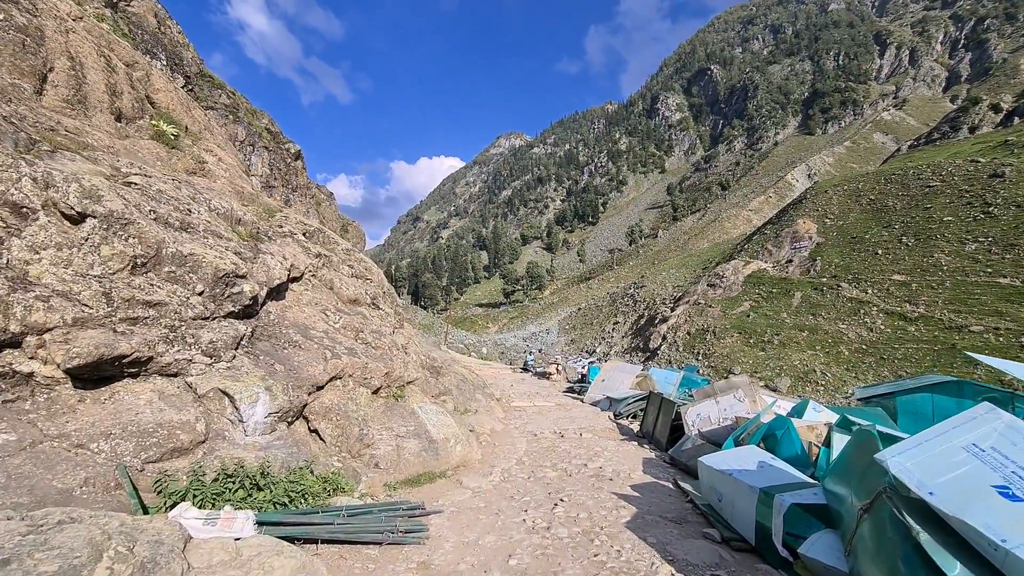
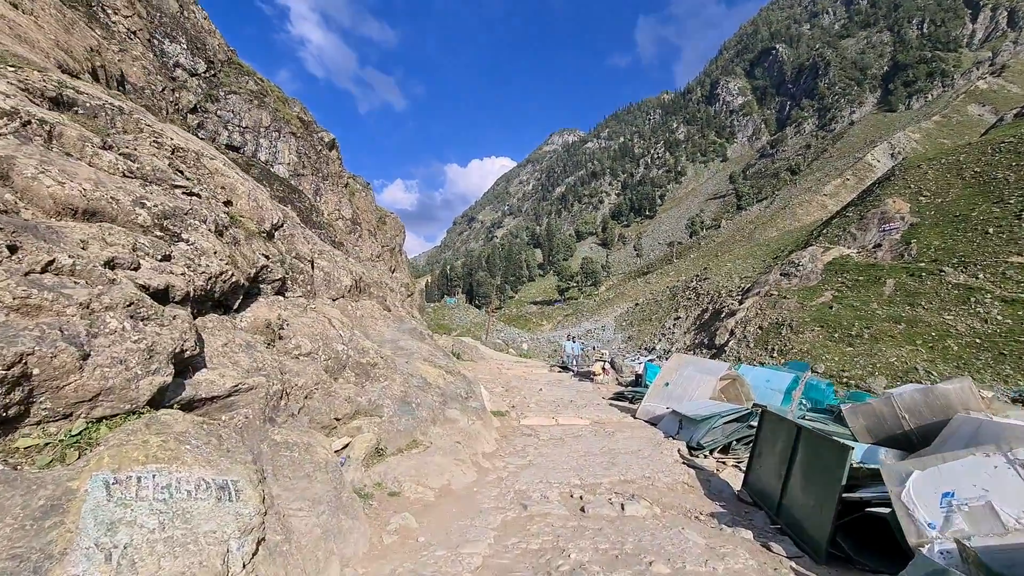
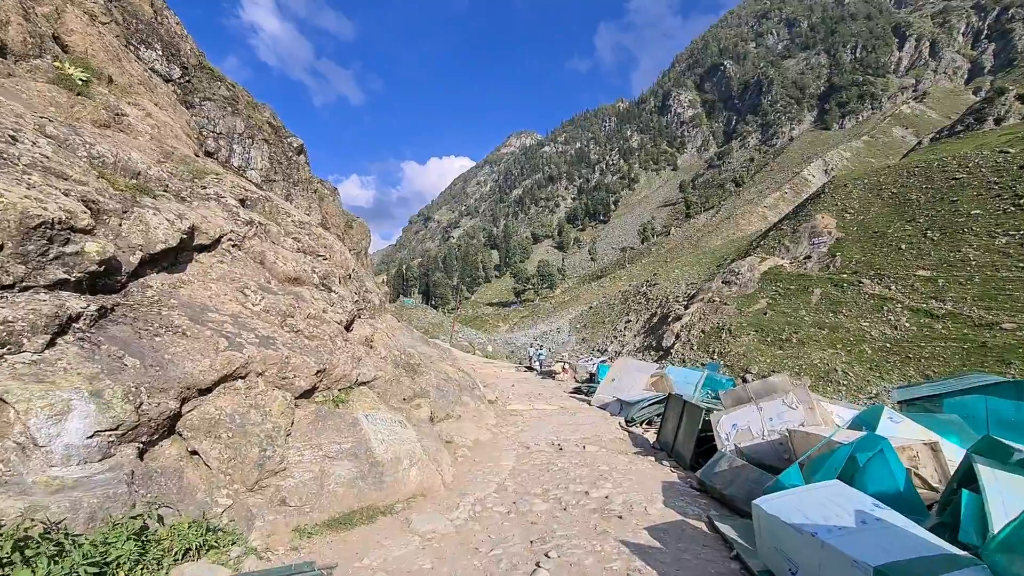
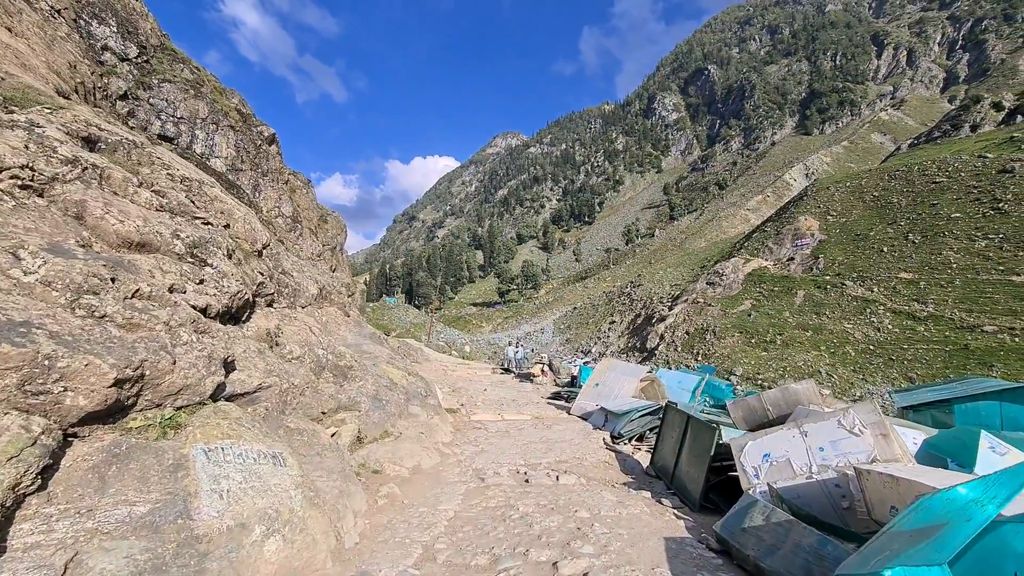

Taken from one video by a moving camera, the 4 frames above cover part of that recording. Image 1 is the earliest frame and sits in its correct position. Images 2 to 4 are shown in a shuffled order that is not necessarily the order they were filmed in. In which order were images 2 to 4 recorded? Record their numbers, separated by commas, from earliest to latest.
3, 4, 2
